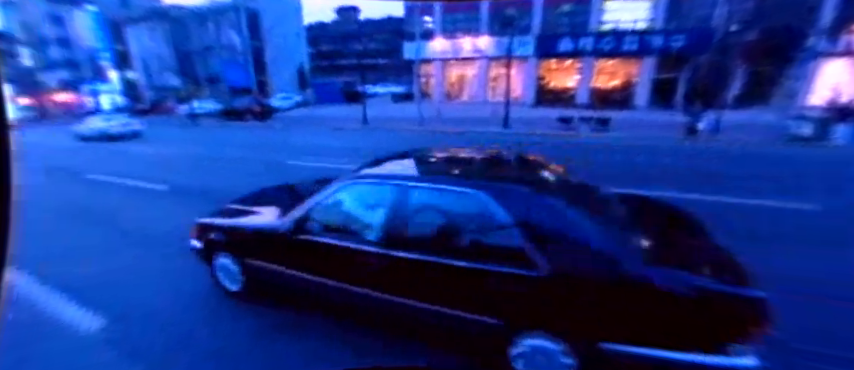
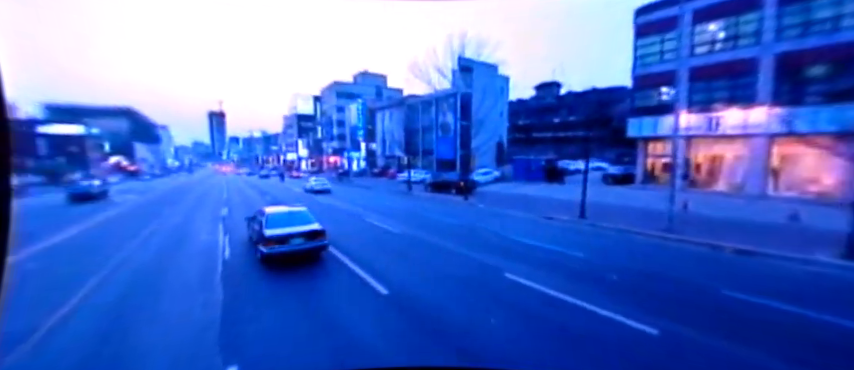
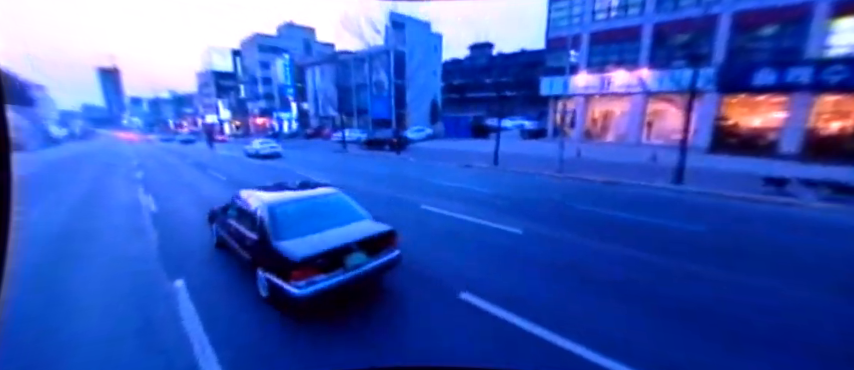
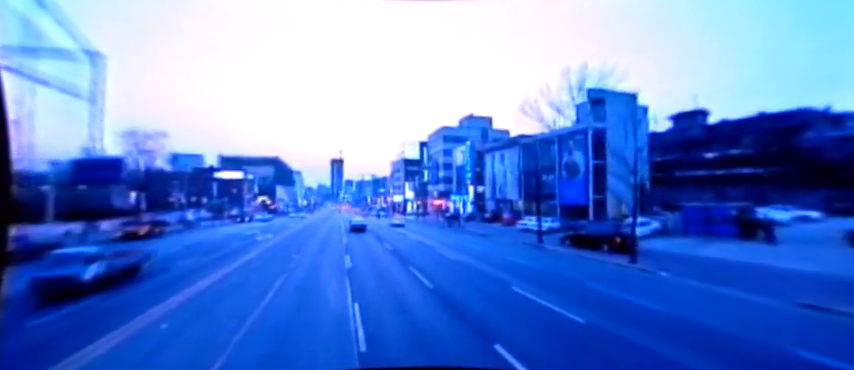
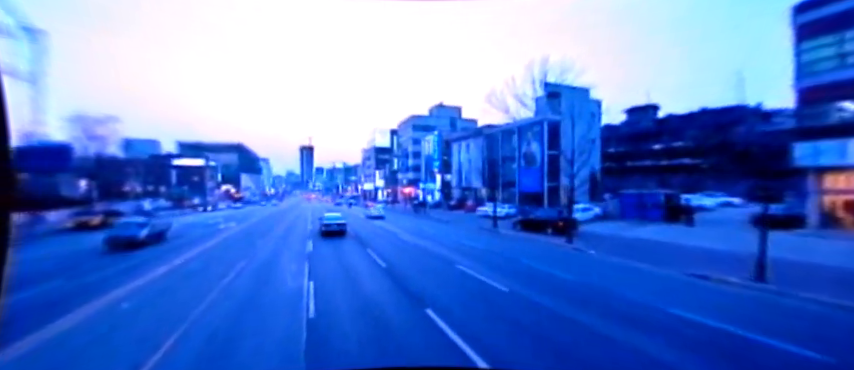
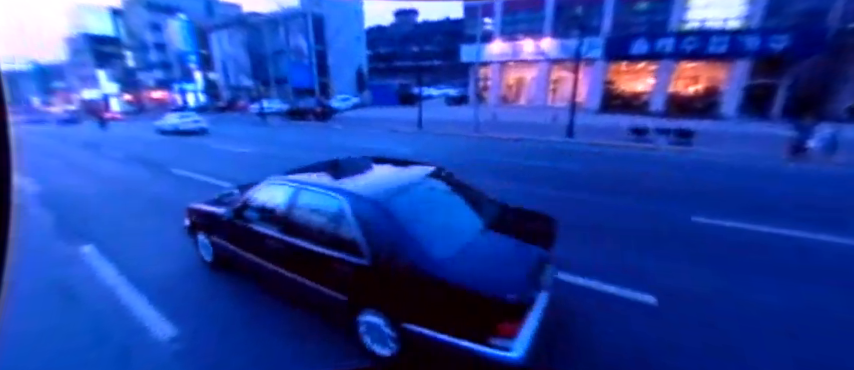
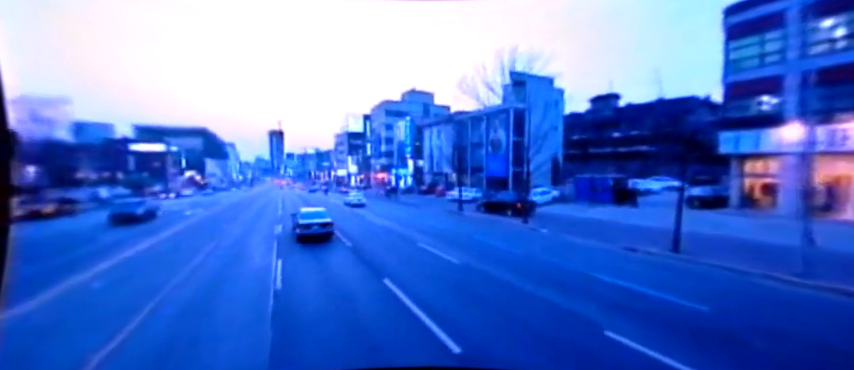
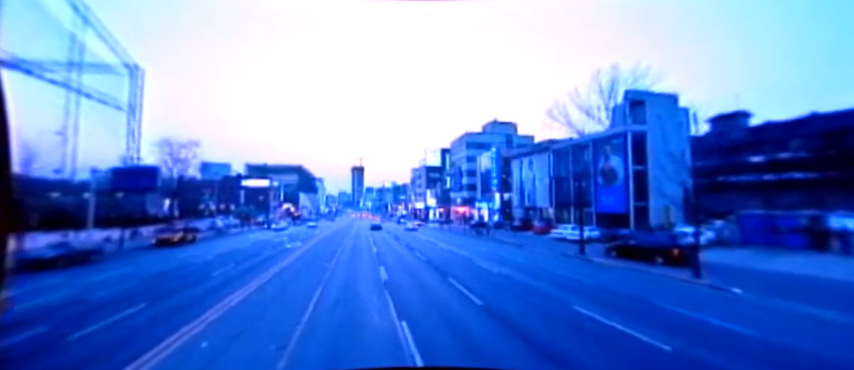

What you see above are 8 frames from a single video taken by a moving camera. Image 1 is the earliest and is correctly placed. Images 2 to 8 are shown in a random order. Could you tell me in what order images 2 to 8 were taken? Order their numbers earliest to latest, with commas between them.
6, 3, 2, 7, 5, 4, 8
